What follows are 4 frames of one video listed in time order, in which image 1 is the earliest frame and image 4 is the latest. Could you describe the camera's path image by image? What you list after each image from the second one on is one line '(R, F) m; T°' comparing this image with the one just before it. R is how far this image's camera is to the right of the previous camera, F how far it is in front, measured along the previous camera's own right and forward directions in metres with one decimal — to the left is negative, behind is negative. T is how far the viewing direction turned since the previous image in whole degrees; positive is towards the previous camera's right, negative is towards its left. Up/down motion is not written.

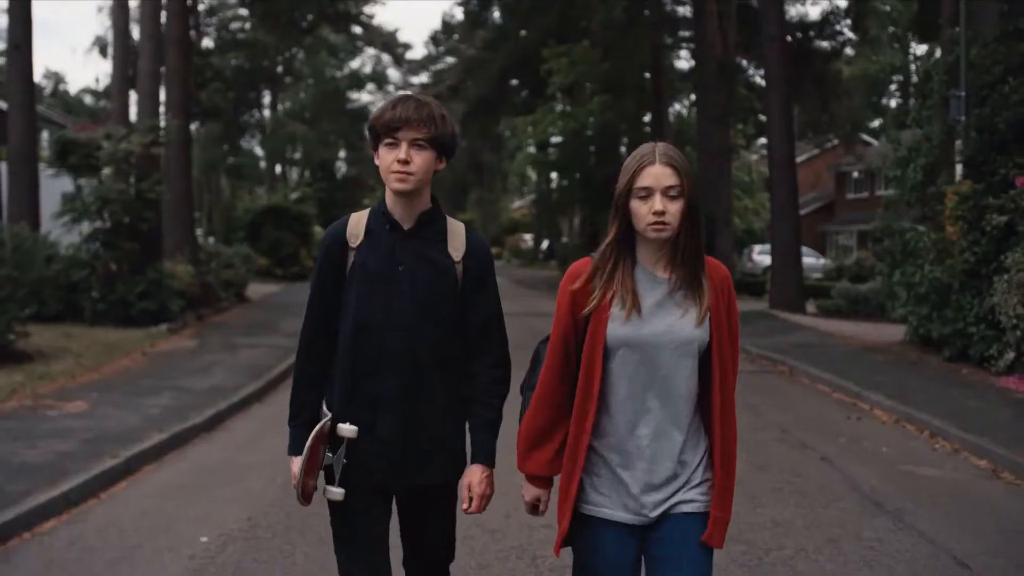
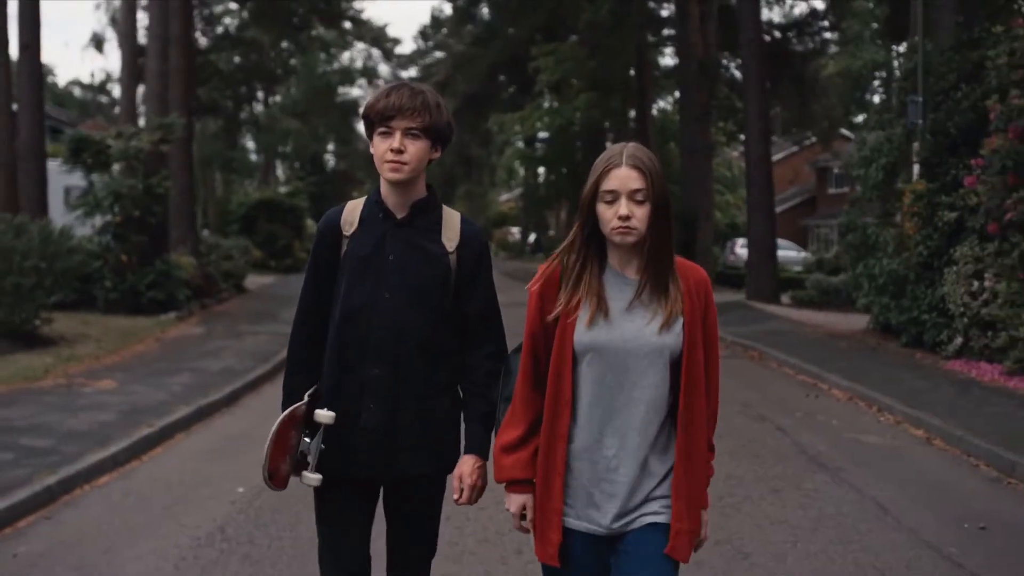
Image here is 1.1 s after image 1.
(0.0, -1.2) m; +1°
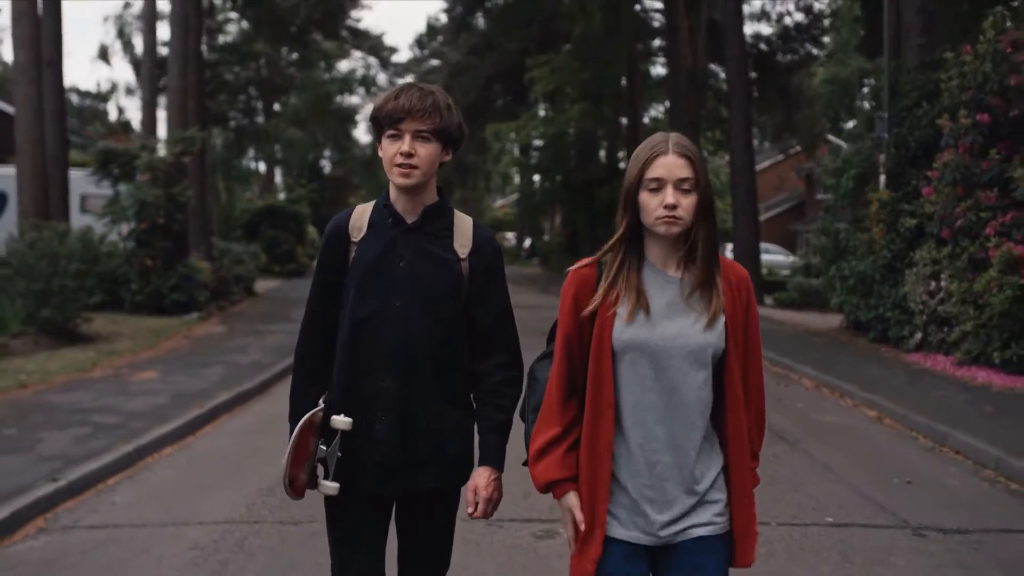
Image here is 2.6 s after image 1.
(-0.1, -1.5) m; 0°
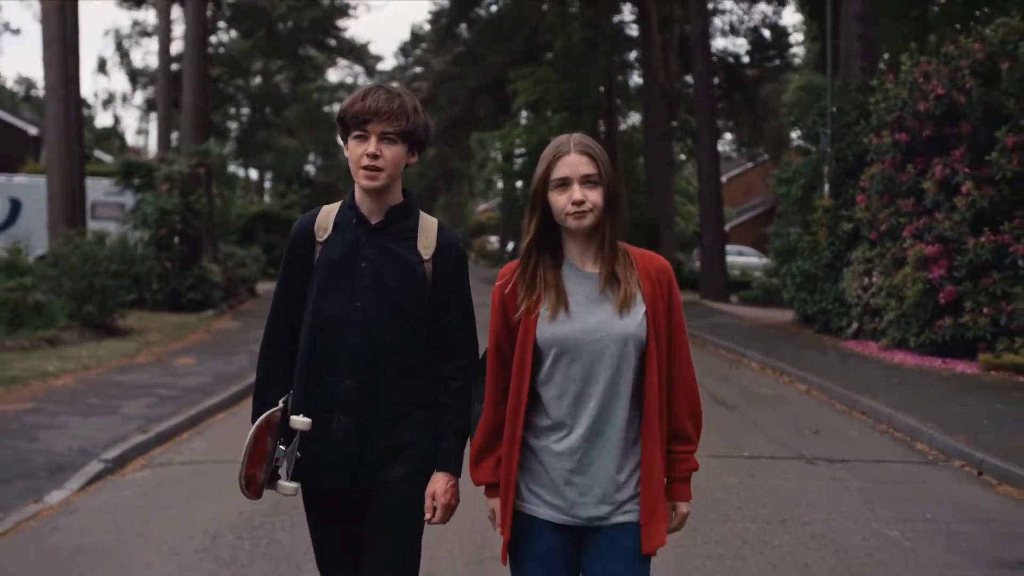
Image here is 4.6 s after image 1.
(-0.1, -2.4) m; +1°
